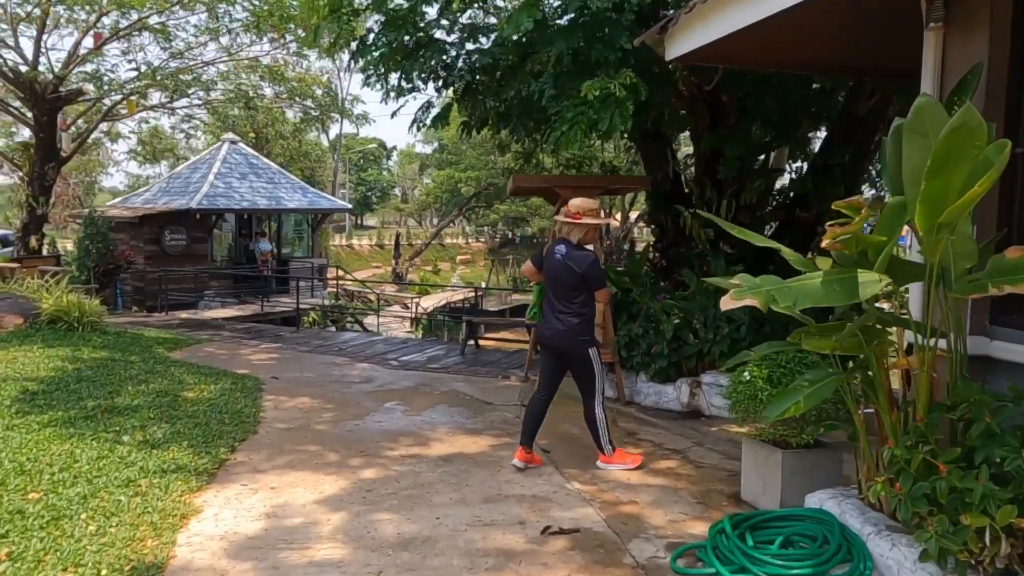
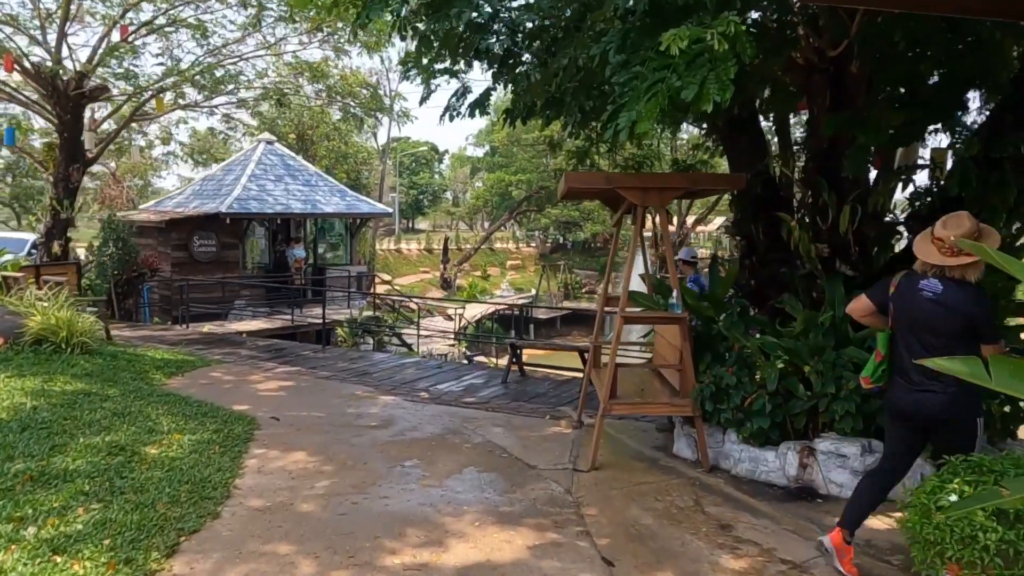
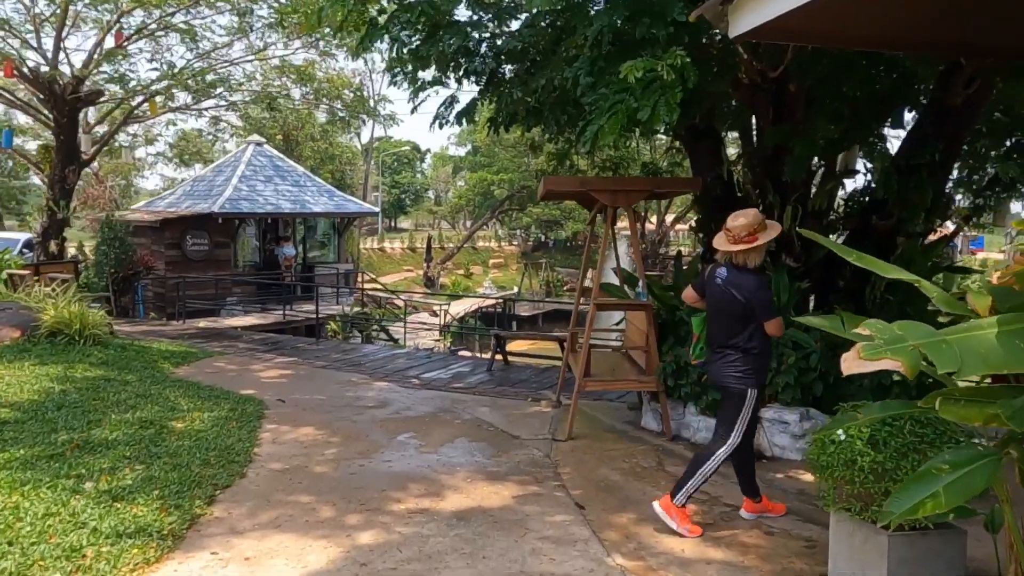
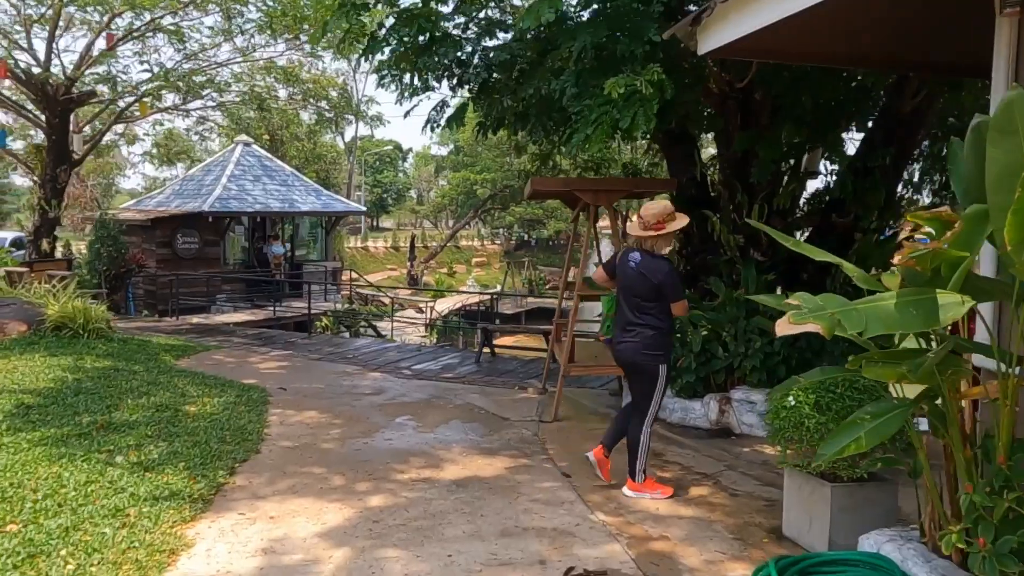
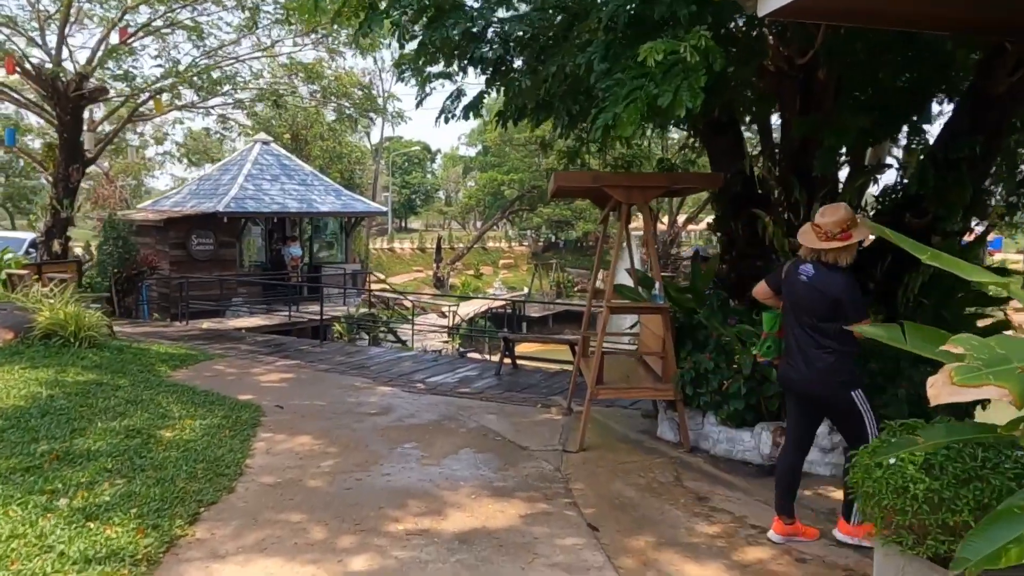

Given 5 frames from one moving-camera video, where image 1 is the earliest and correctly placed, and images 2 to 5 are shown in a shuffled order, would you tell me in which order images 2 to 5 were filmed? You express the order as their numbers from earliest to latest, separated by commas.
4, 3, 5, 2
